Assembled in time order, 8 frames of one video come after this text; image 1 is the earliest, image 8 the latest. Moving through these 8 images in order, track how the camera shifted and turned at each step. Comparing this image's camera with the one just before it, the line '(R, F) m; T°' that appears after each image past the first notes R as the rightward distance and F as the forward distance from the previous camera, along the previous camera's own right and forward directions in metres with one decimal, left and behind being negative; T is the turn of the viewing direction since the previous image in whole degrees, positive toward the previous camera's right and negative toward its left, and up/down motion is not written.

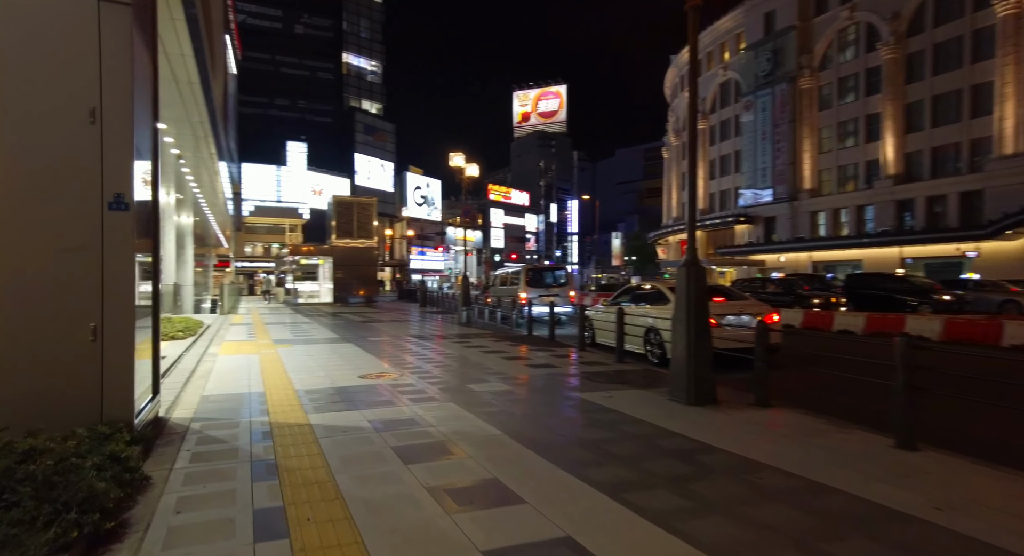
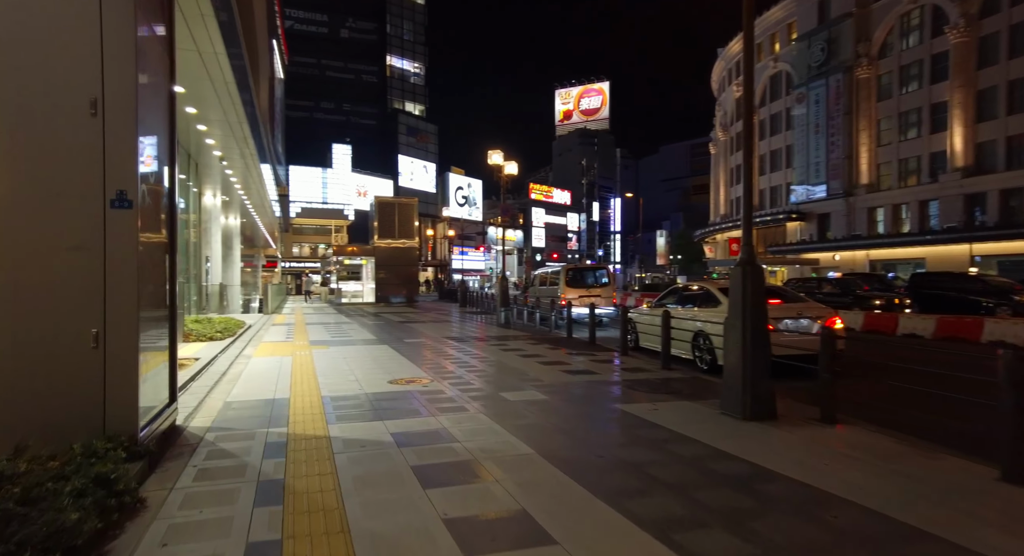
(+0.1, +0.6) m; -5°
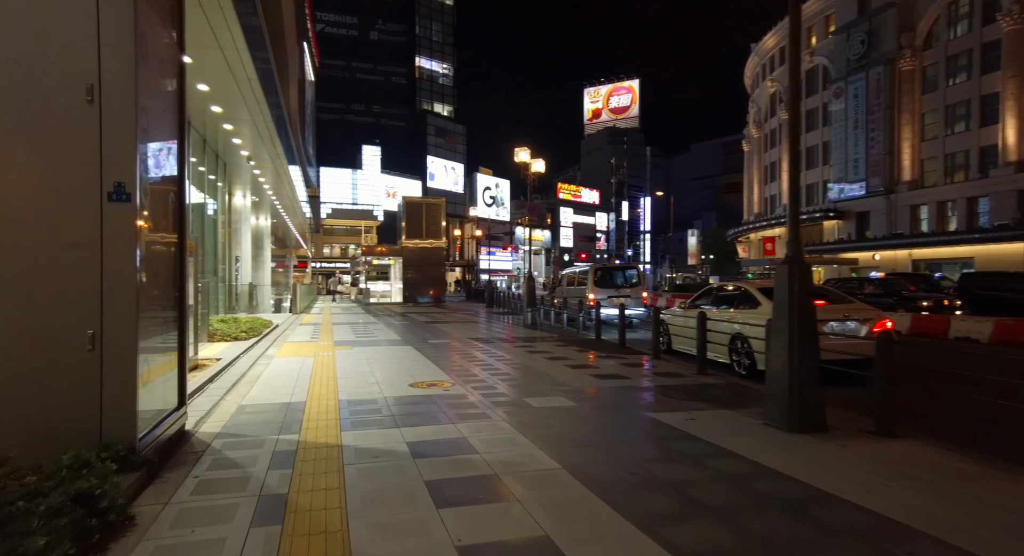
(0.0, +0.4) m; -3°
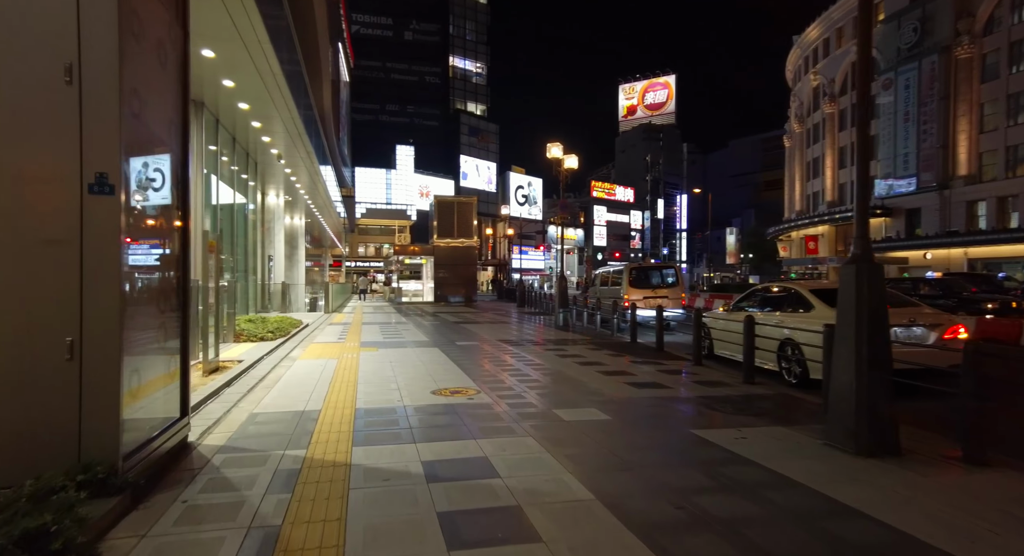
(0.0, +0.6) m; -4°
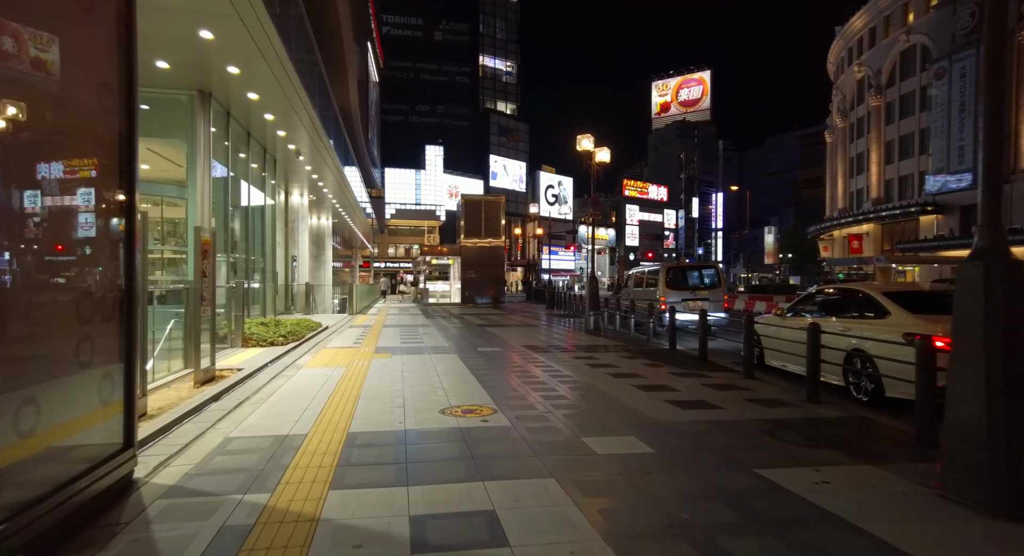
(+0.1, +1.1) m; -3°
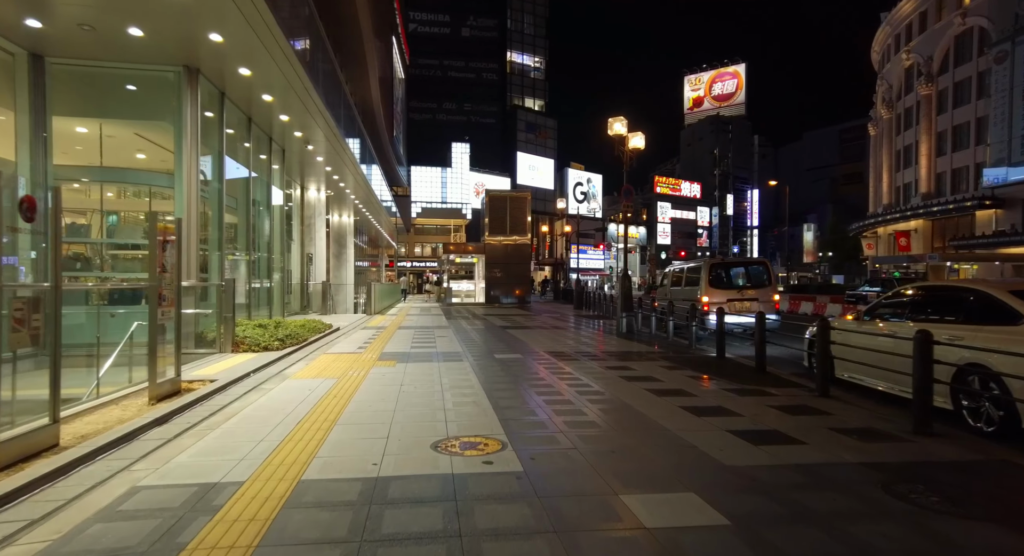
(+0.1, +1.6) m; -3°
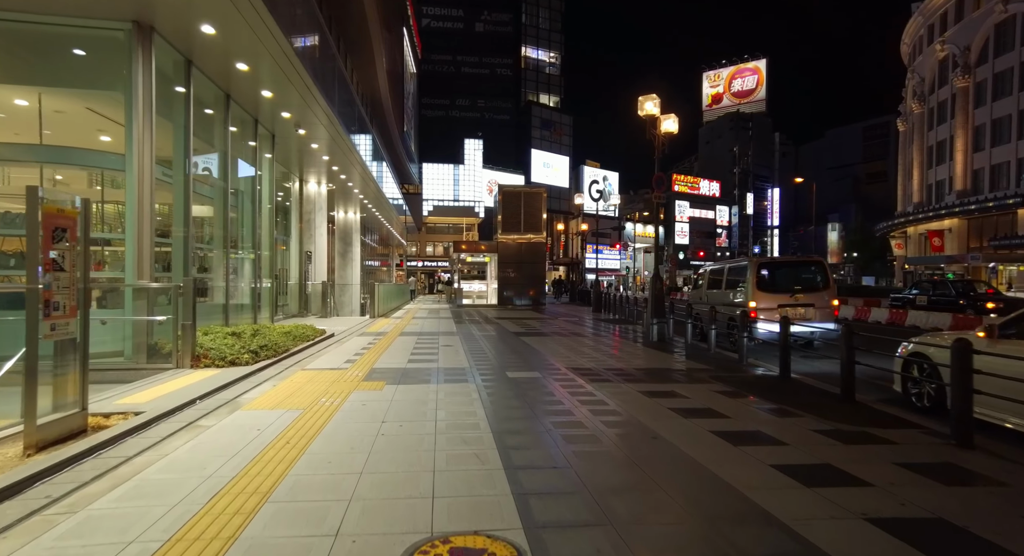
(-0.1, +2.0) m; -1°
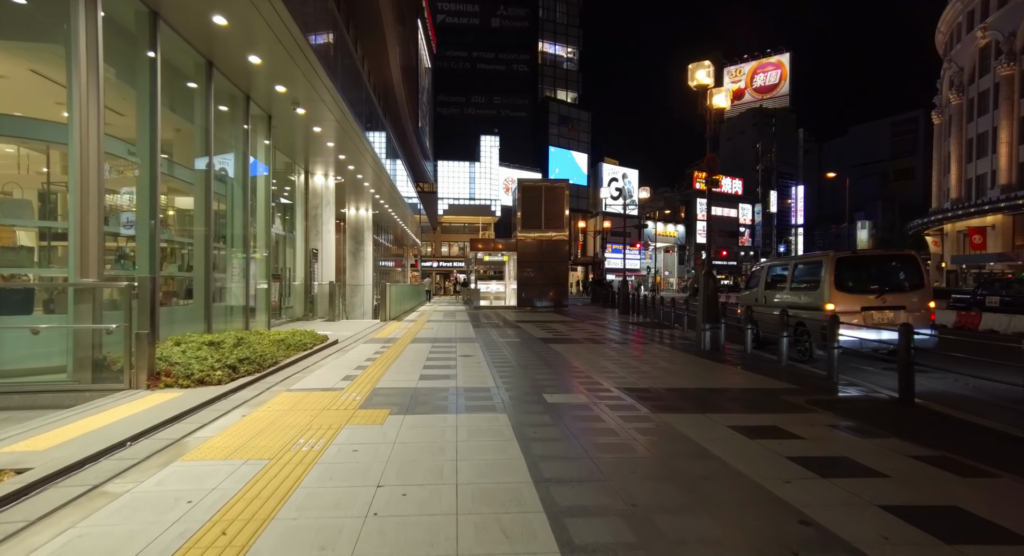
(-0.3, +2.1) m; -2°
